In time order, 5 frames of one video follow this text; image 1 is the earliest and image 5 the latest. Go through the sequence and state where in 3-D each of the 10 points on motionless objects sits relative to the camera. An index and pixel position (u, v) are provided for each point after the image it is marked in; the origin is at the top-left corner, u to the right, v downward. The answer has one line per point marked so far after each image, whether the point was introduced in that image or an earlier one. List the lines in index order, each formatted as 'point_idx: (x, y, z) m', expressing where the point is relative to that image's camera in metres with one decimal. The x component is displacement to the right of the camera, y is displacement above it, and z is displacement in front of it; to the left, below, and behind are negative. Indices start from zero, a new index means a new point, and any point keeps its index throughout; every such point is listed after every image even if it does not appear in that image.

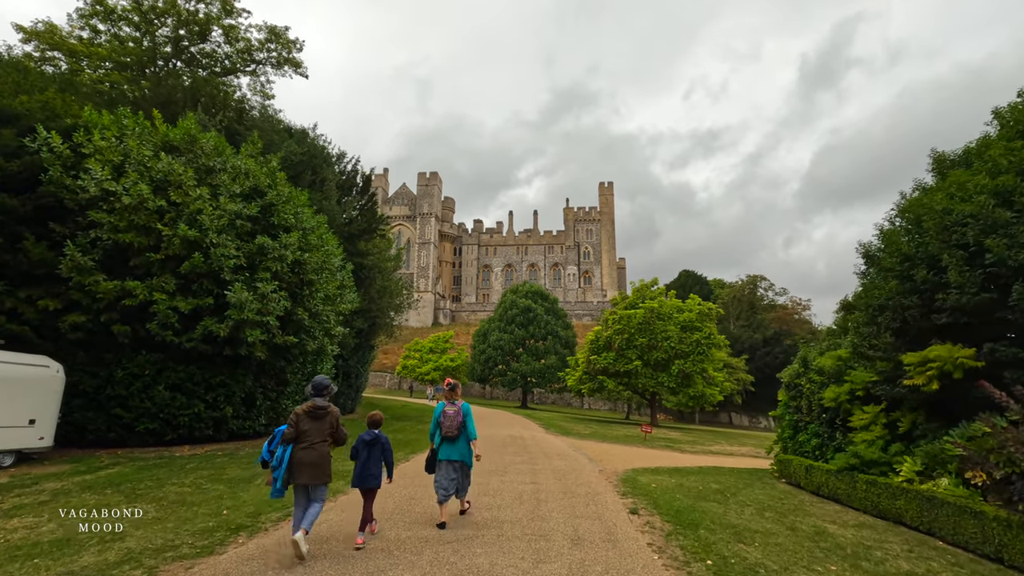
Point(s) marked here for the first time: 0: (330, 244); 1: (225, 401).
0: (-6.3, +1.5, +16.9) m
1: (-7.9, -3.1, +13.6) m
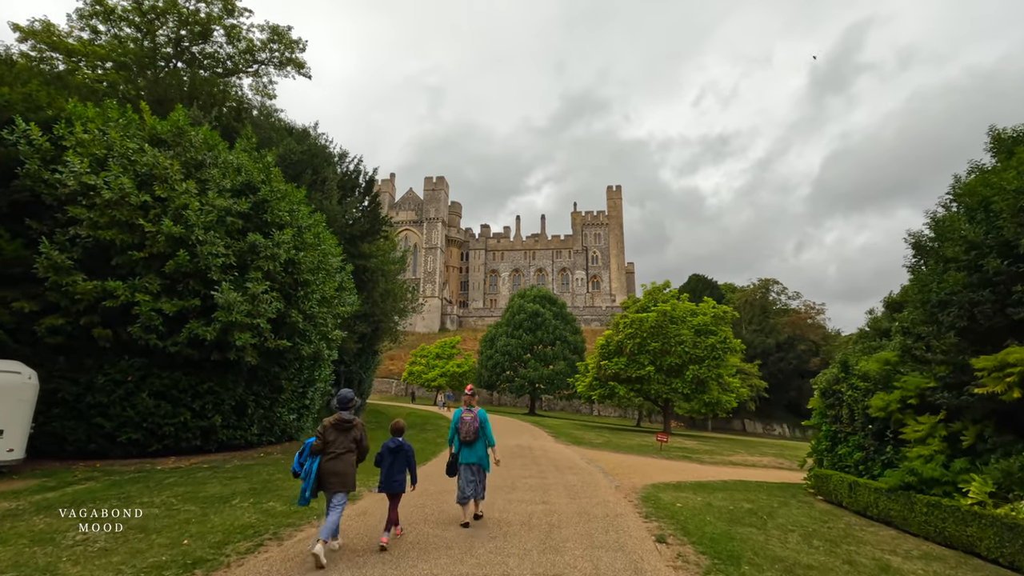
0: (-6.1, +1.5, +16.1) m
1: (-7.7, -3.1, +12.7) m
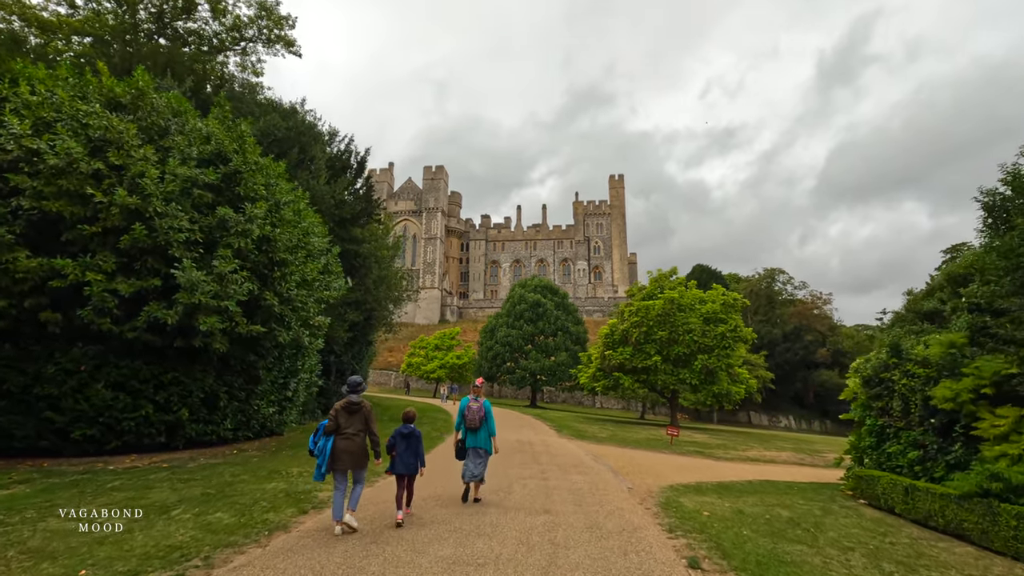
0: (-6.1, +2.0, +14.7) m
1: (-7.8, -2.7, +11.5) m
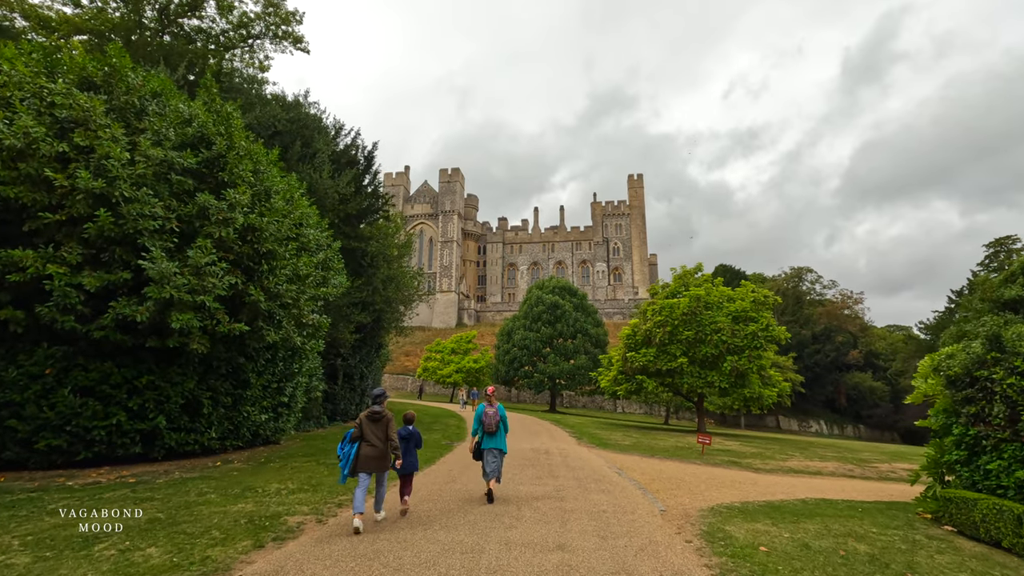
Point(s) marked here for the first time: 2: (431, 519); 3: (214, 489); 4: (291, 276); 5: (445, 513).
0: (-5.8, +2.1, +13.6) m
1: (-7.5, -2.5, +10.4) m
2: (-1.1, -3.1, +6.7) m
3: (-4.9, -3.3, +8.2) m
4: (-5.5, +0.3, +12.2) m
5: (-1.0, -3.2, +6.9) m
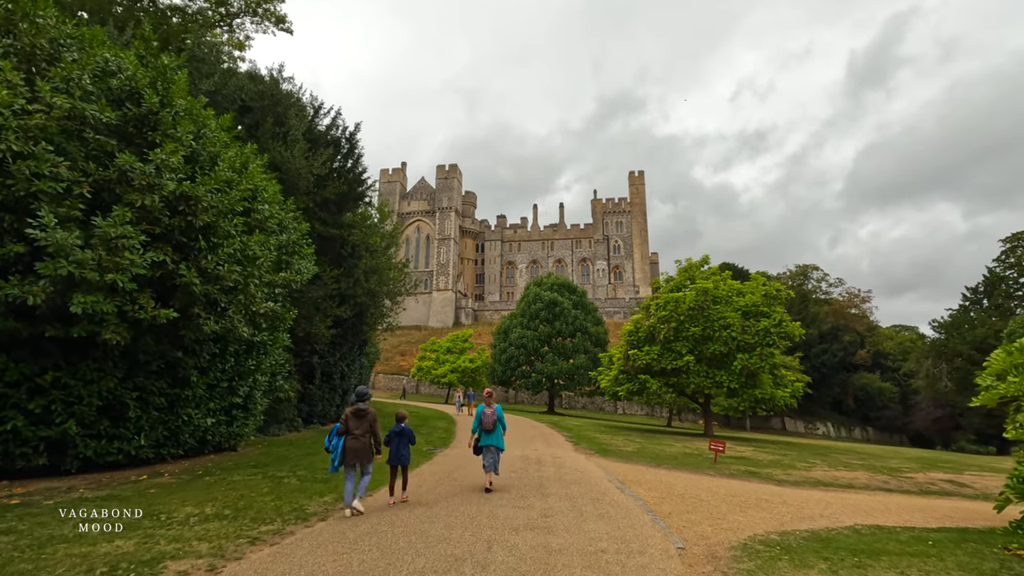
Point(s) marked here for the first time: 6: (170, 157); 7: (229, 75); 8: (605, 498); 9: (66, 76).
0: (-6.1, +2.5, +11.9) m
1: (-7.8, -2.2, +8.7) m
2: (-1.5, -2.8, +5.0) m
3: (-5.3, -2.9, +6.4) m
4: (-5.8, +0.7, +10.5) m
5: (-1.3, -2.8, +5.2) m
6: (-6.4, +2.4, +9.3) m
7: (-9.9, +7.5, +17.3) m
8: (+1.5, -3.5, +8.1) m
9: (-8.0, +3.8, +8.9) m
